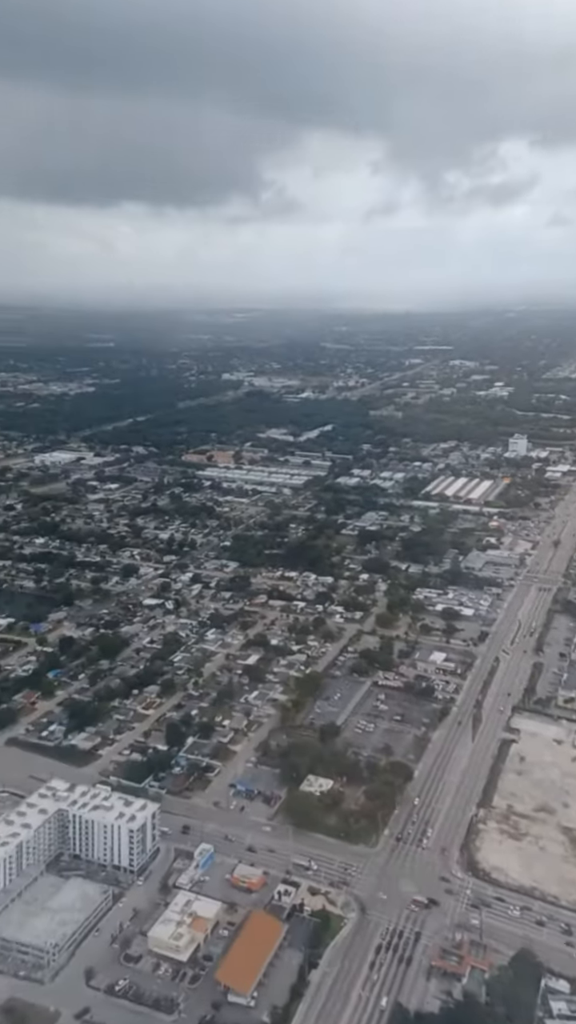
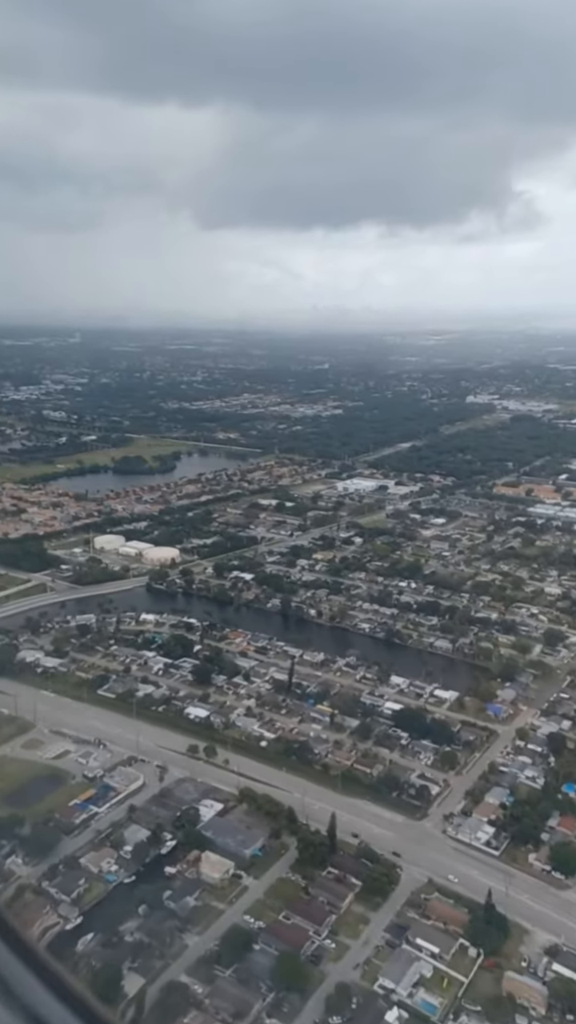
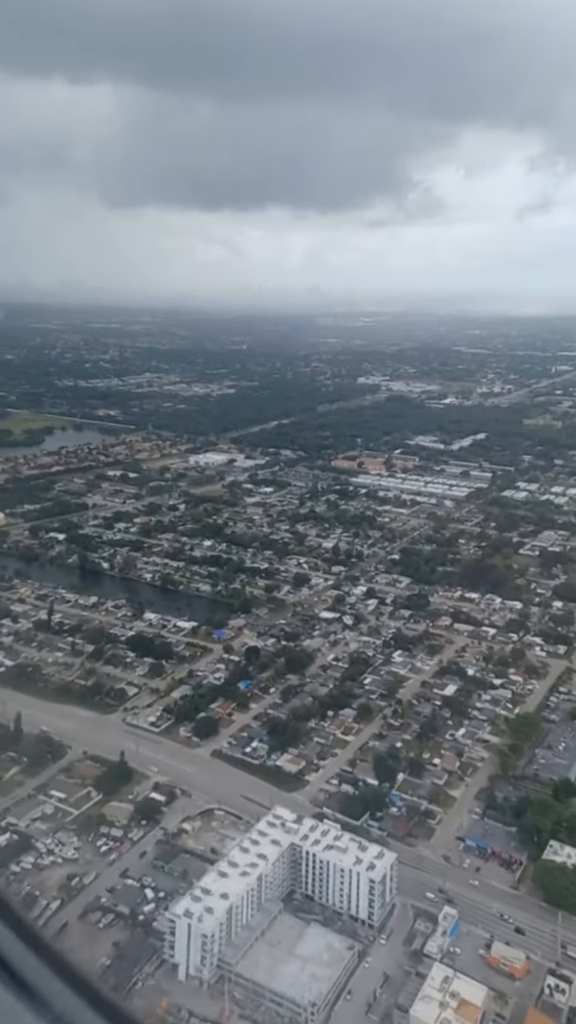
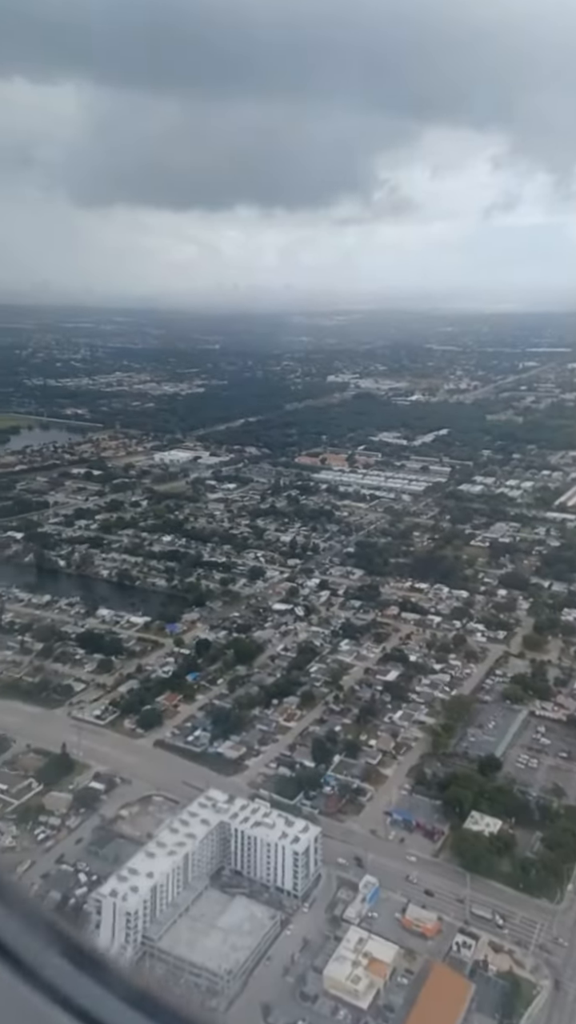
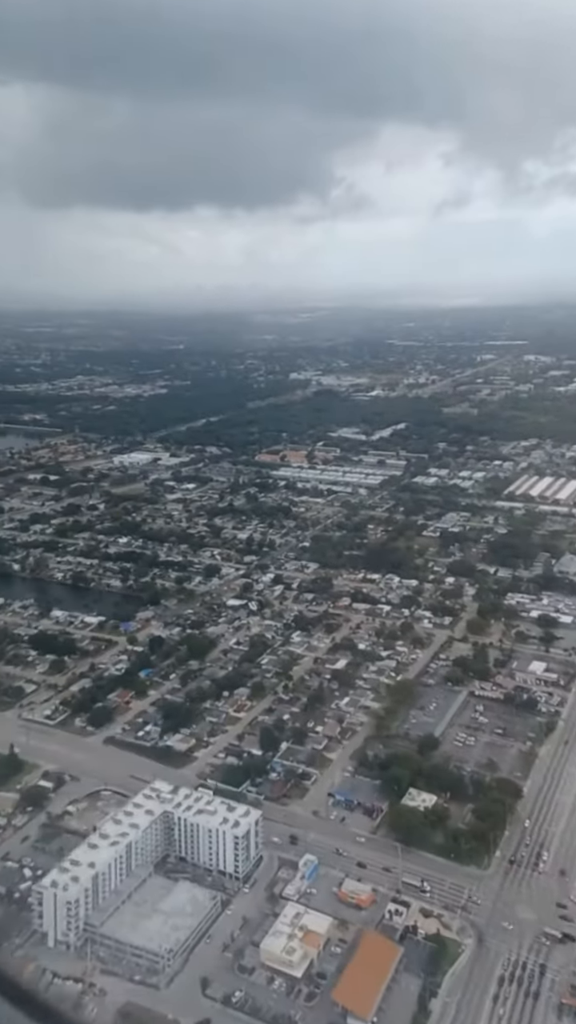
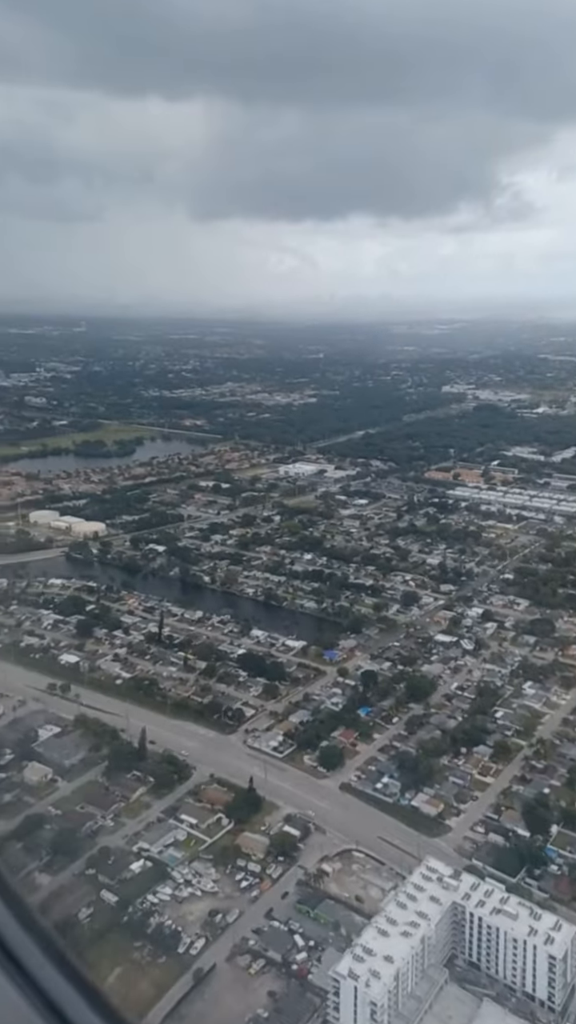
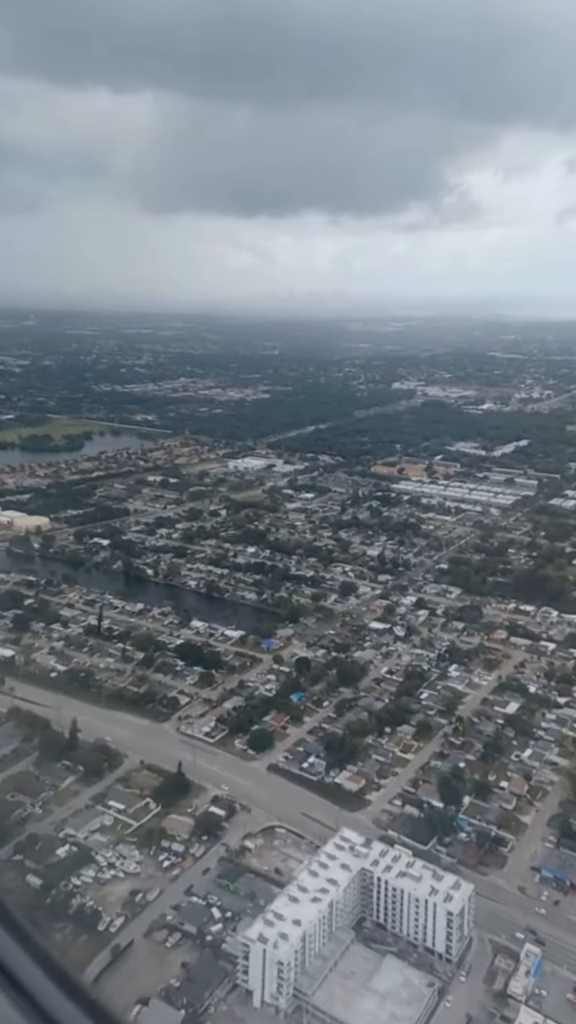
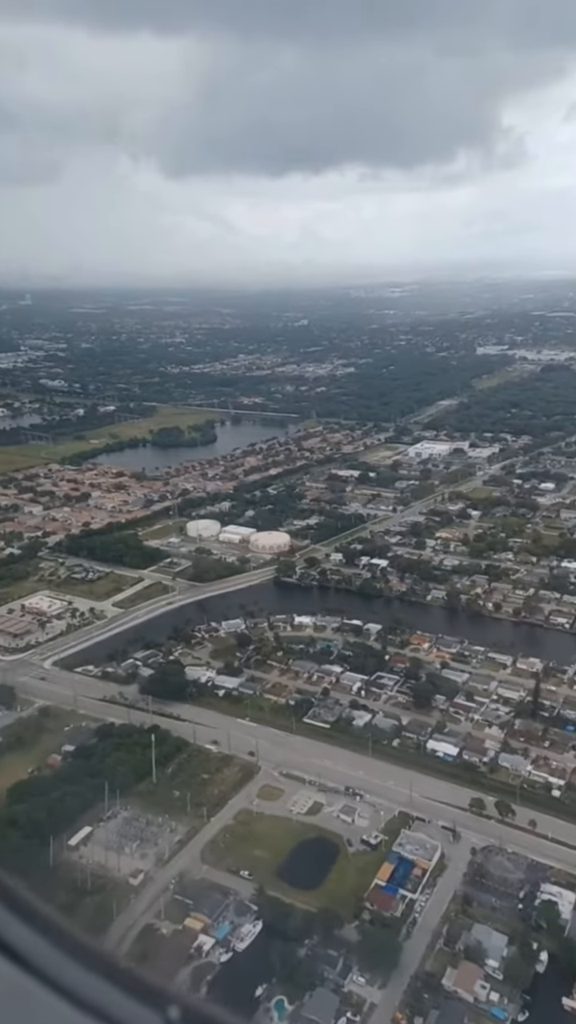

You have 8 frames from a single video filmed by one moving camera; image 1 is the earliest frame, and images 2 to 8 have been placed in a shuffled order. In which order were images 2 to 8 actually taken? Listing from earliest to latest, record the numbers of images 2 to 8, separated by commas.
5, 4, 3, 7, 6, 2, 8
